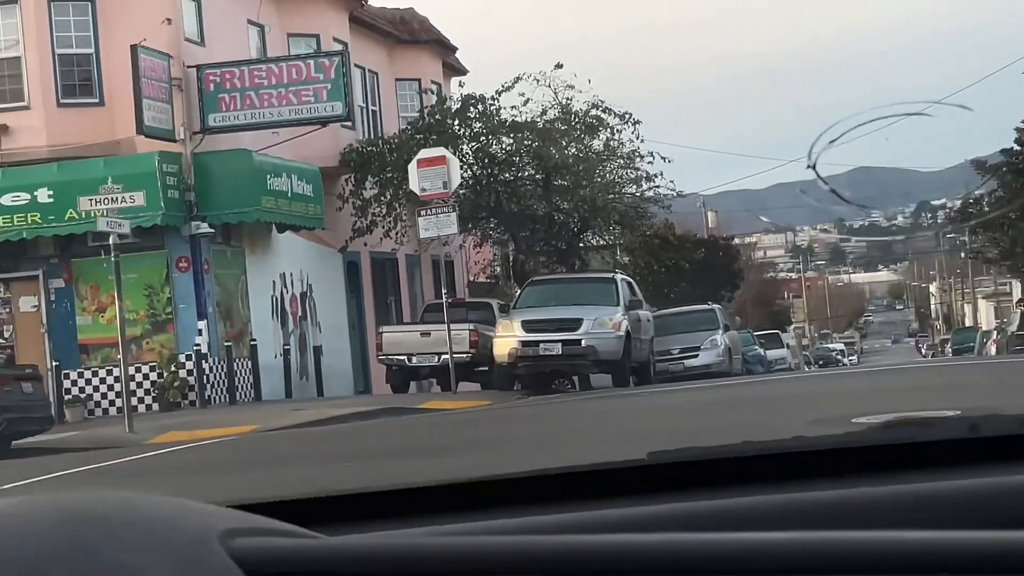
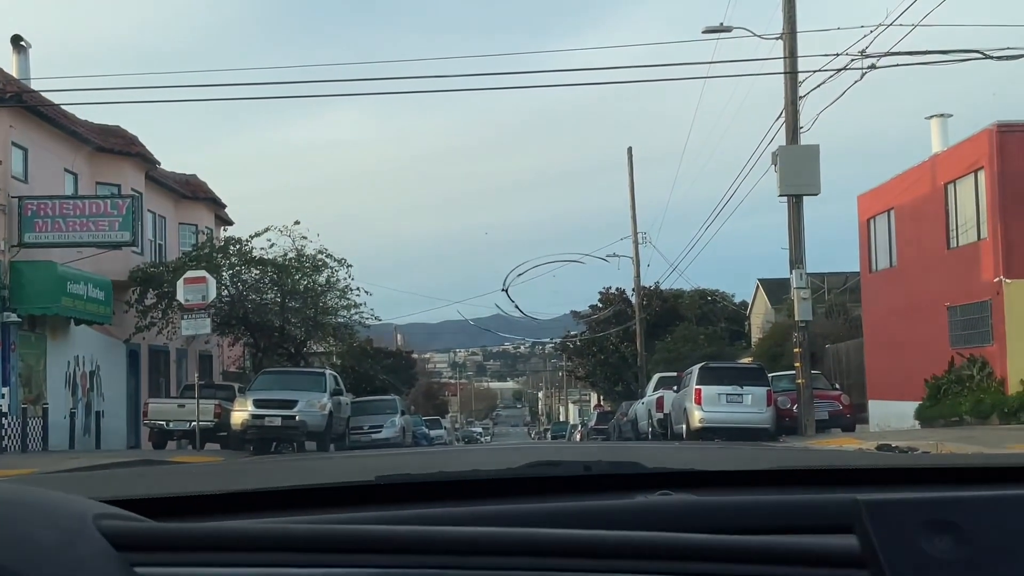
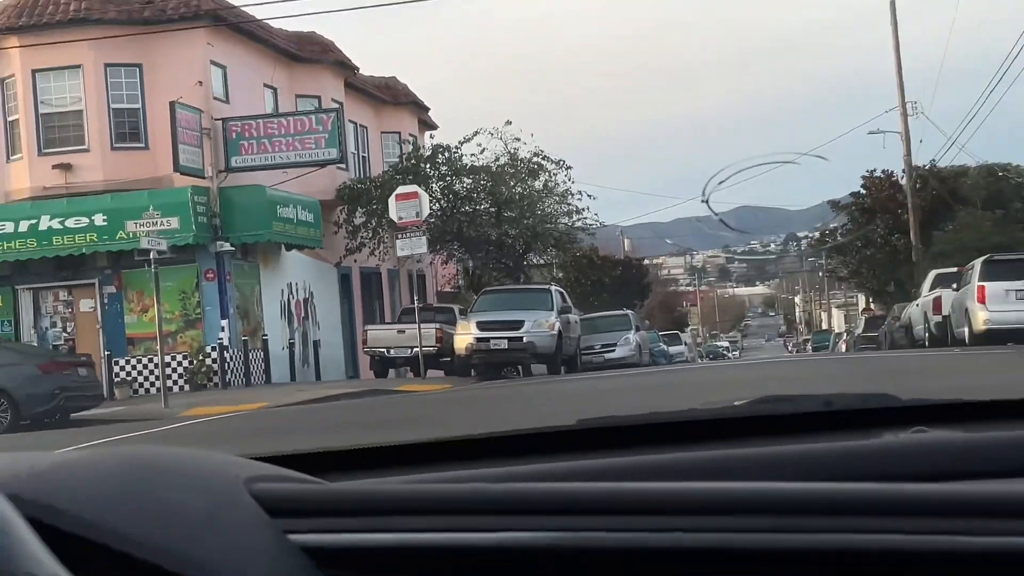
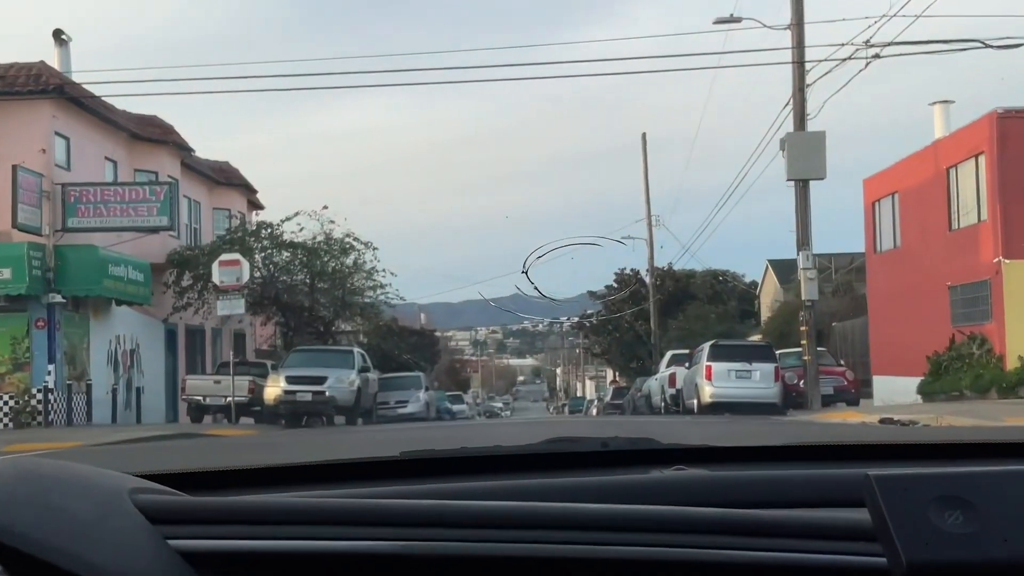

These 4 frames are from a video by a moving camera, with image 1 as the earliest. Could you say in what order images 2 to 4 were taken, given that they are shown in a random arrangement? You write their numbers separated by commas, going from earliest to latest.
3, 4, 2
